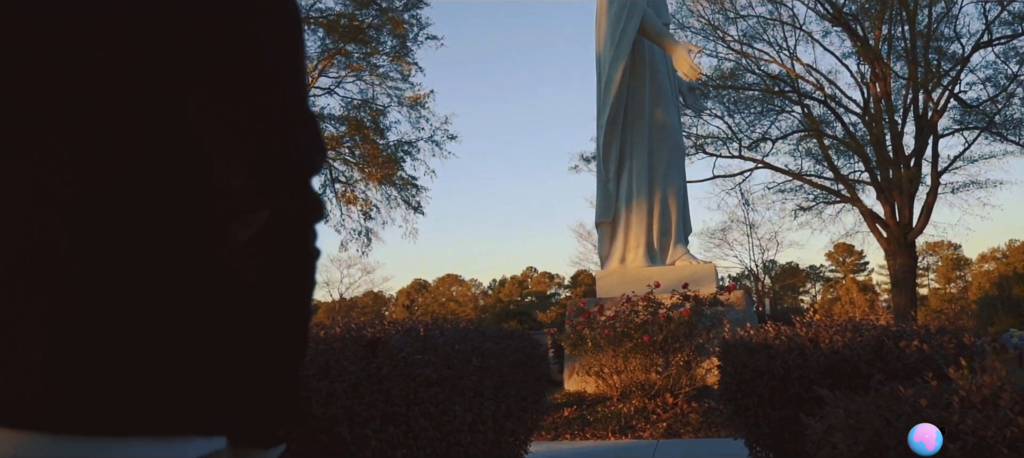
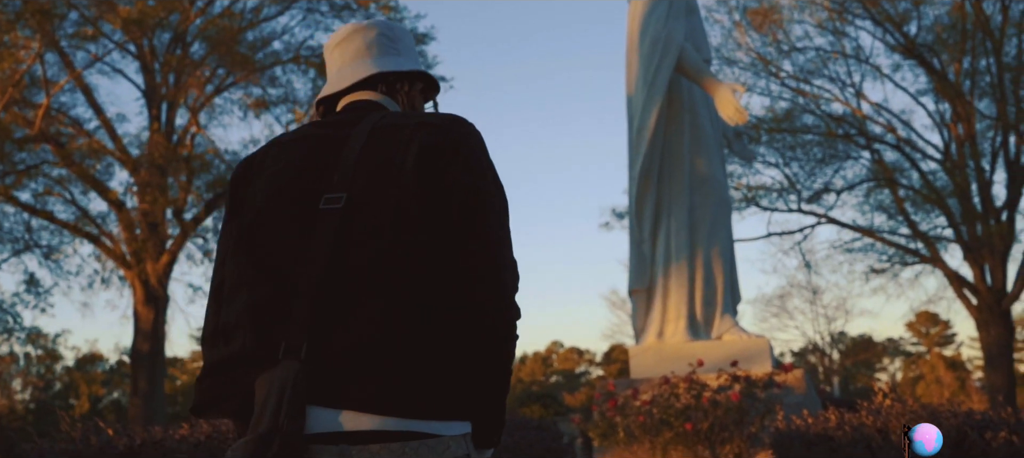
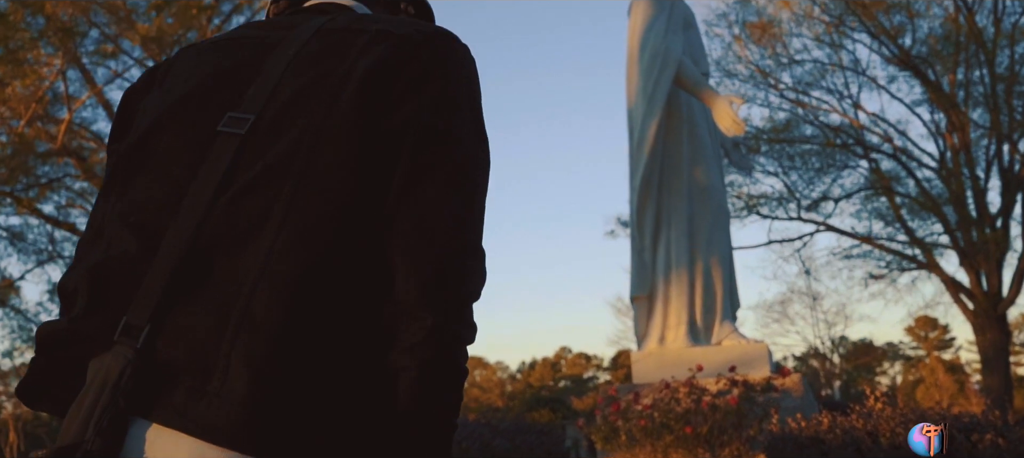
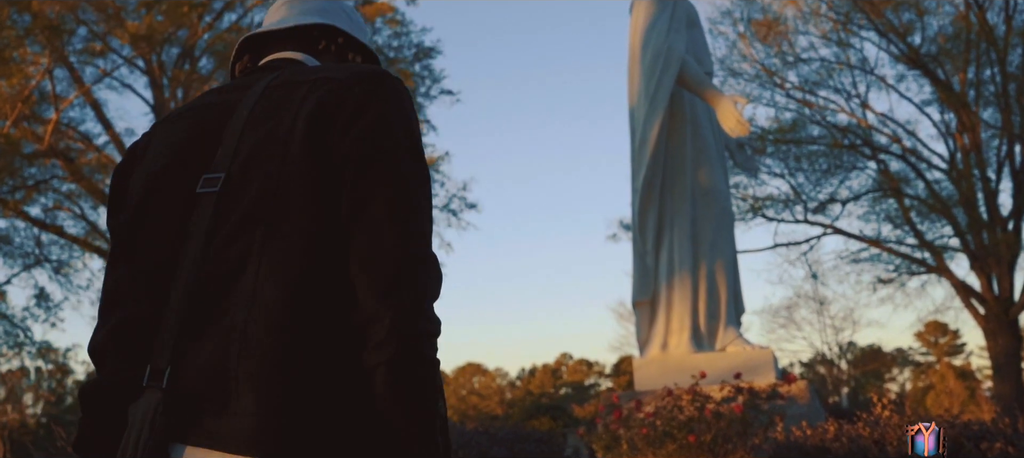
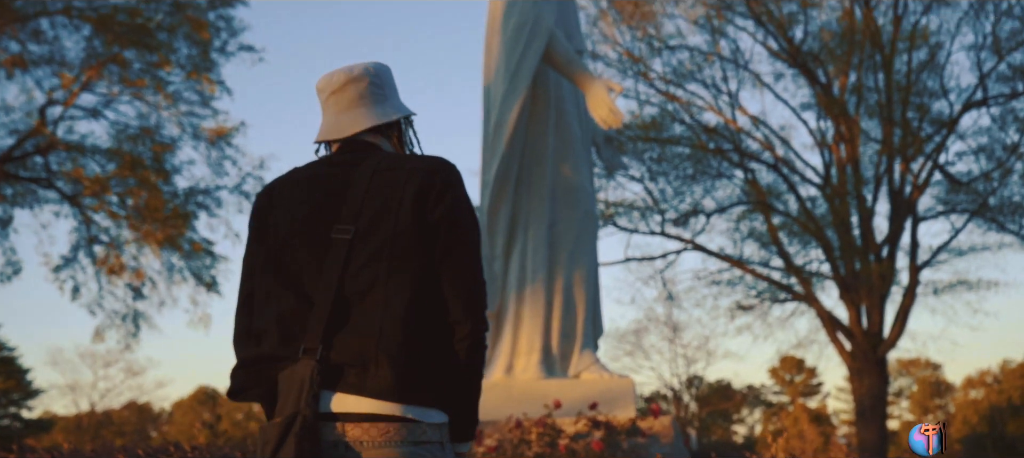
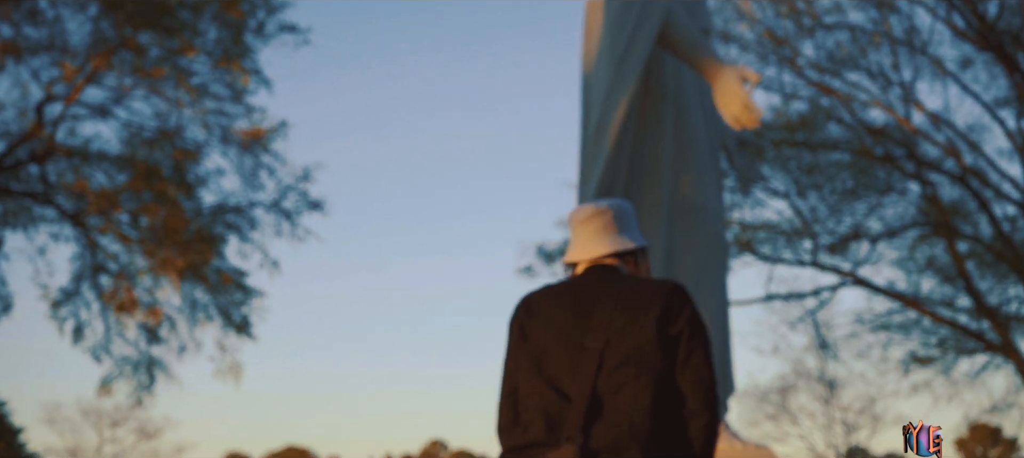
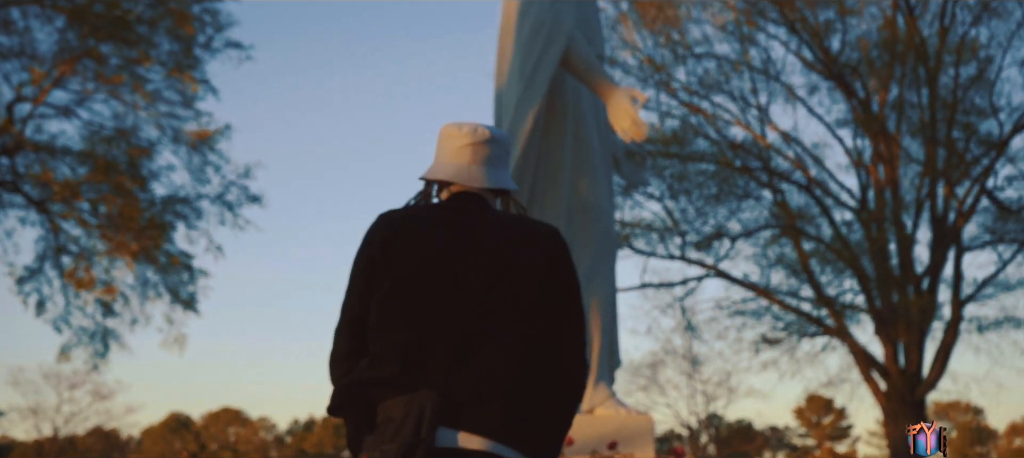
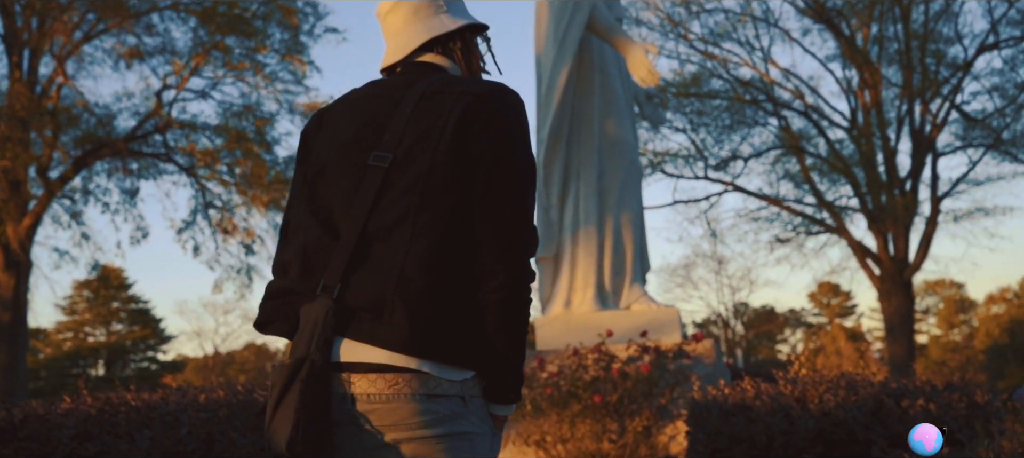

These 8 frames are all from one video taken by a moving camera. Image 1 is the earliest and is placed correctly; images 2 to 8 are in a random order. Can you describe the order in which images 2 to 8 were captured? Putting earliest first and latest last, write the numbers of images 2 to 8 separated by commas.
3, 4, 2, 8, 5, 7, 6
